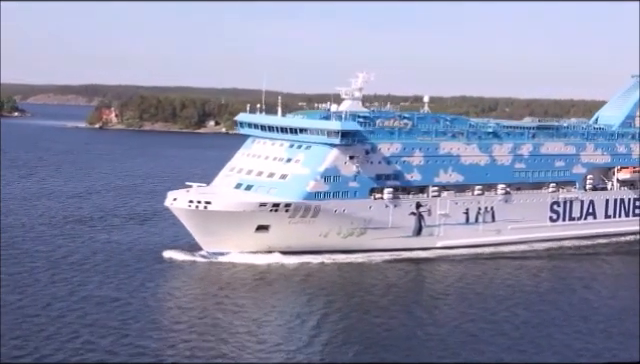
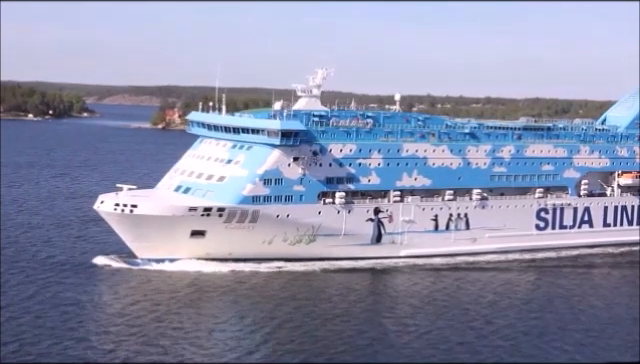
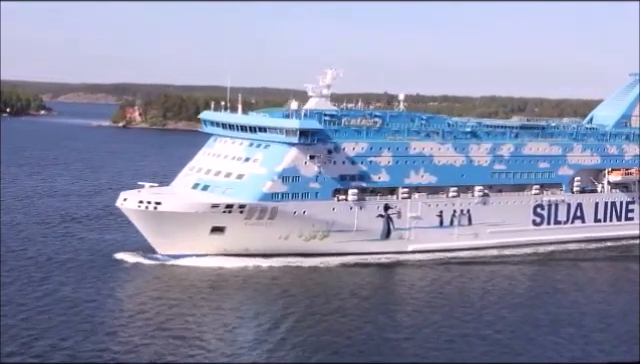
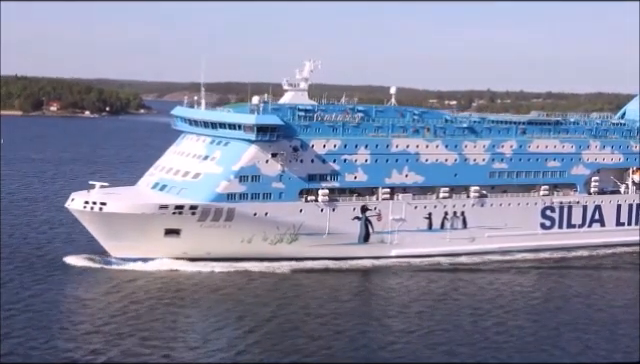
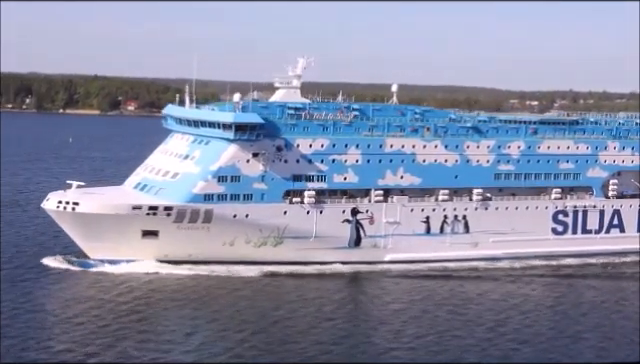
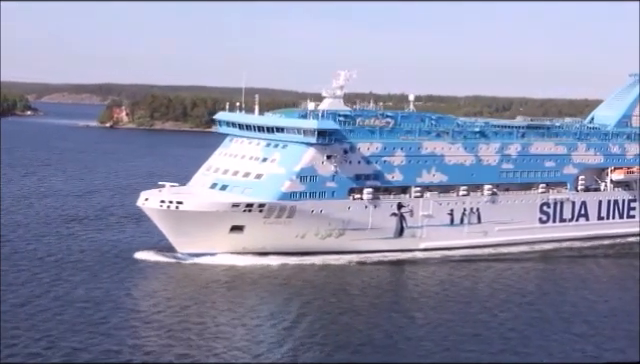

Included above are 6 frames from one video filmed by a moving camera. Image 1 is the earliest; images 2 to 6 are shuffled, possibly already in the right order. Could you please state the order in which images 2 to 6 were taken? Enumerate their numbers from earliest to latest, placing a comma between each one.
6, 3, 2, 4, 5
